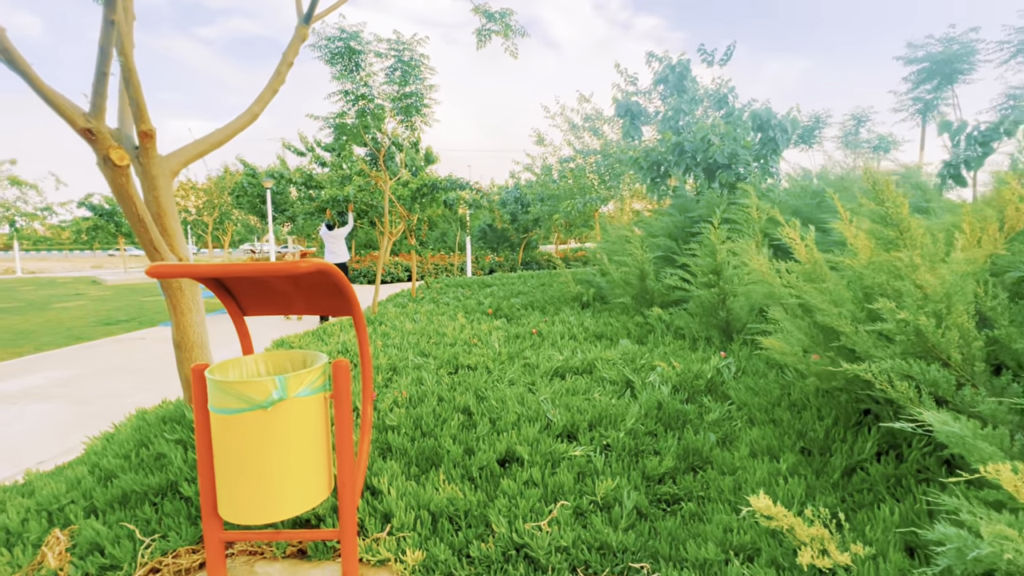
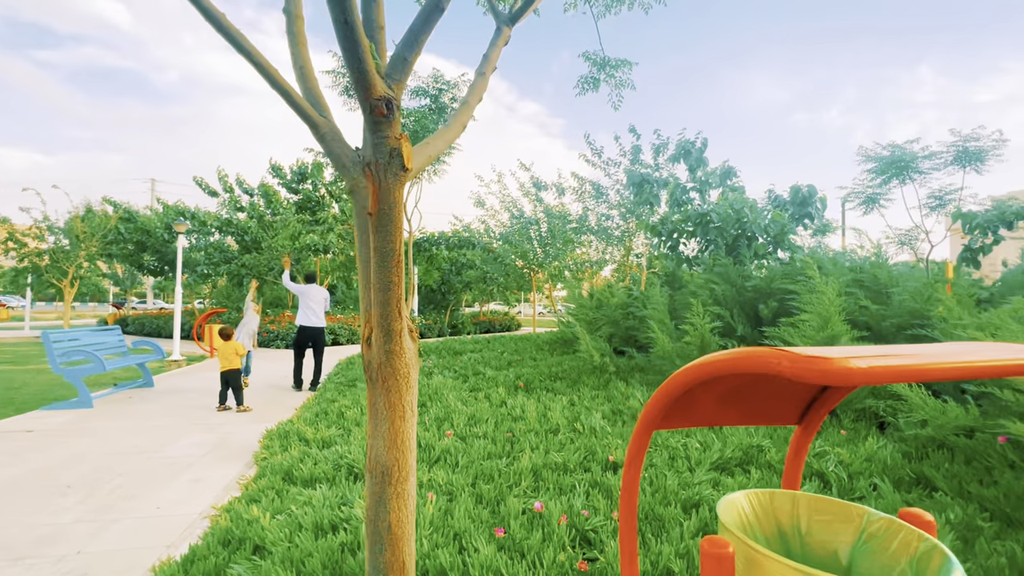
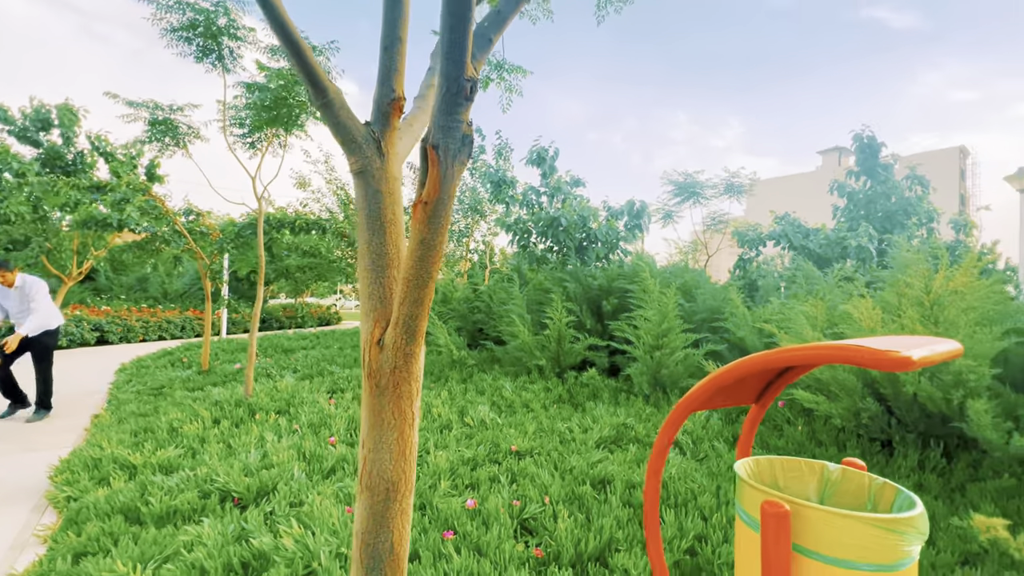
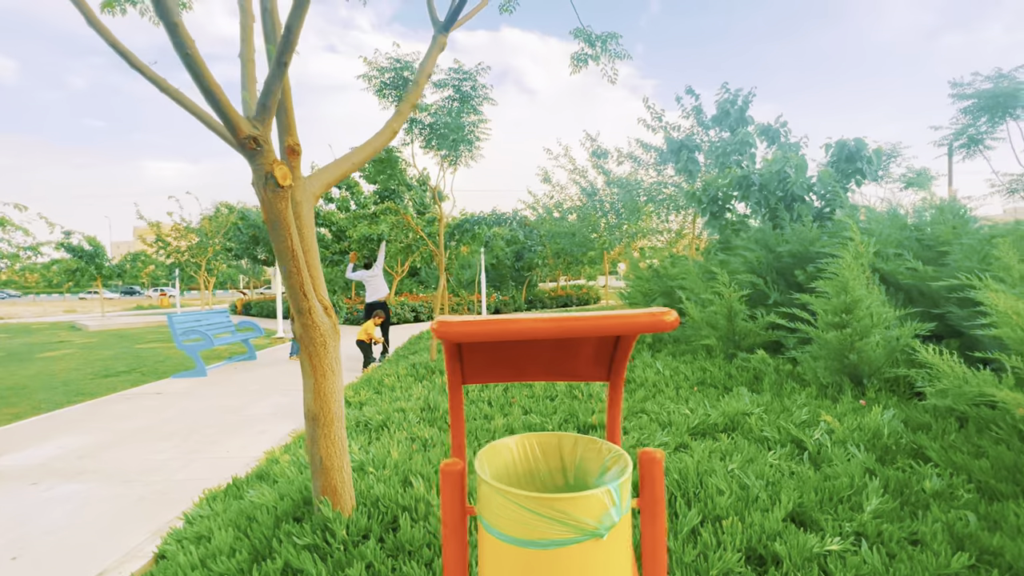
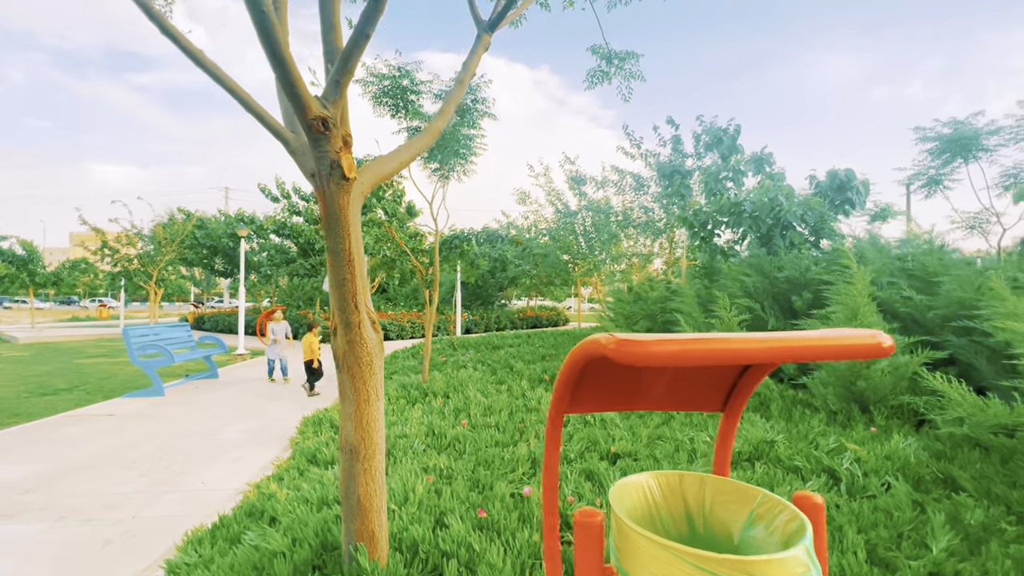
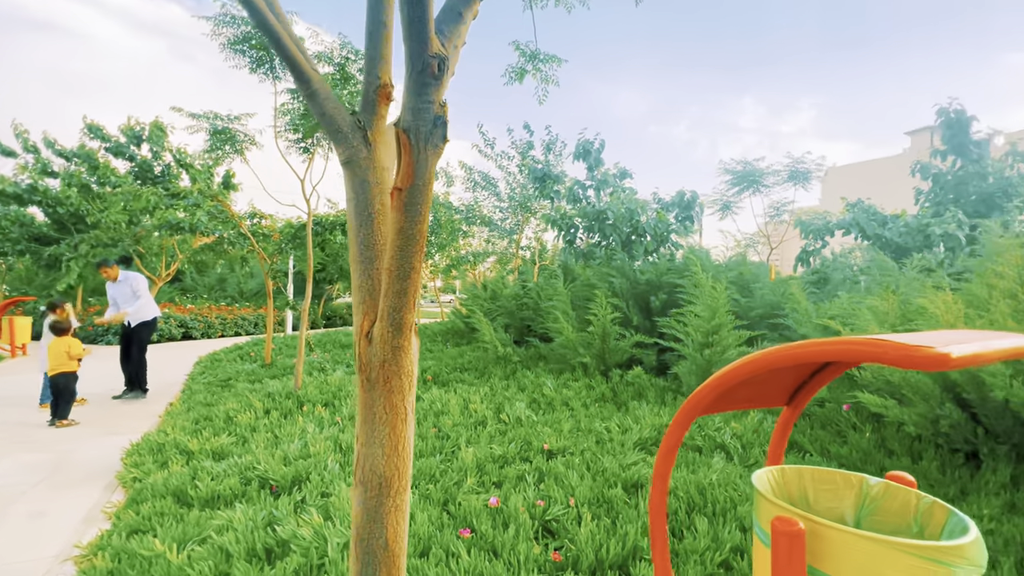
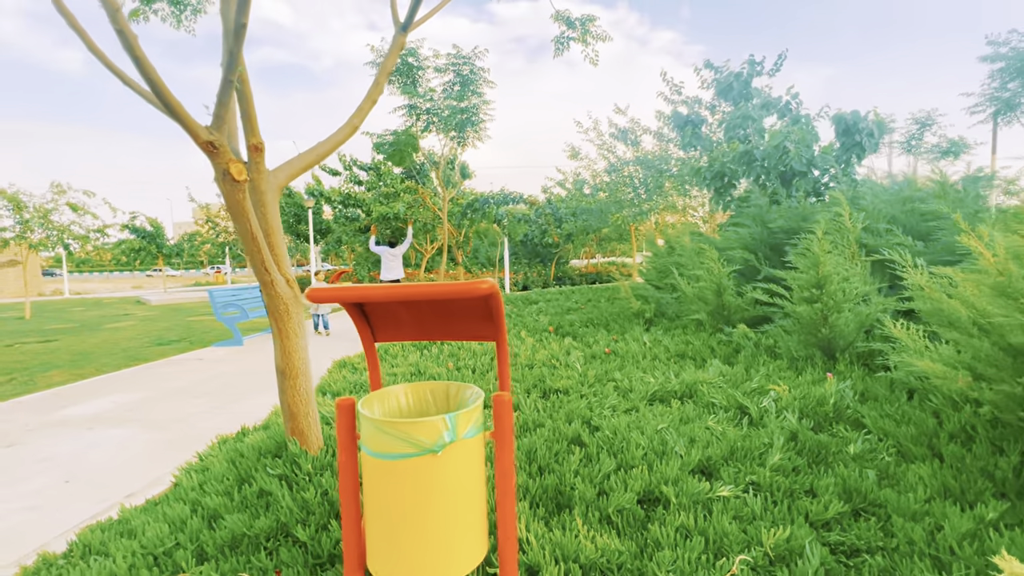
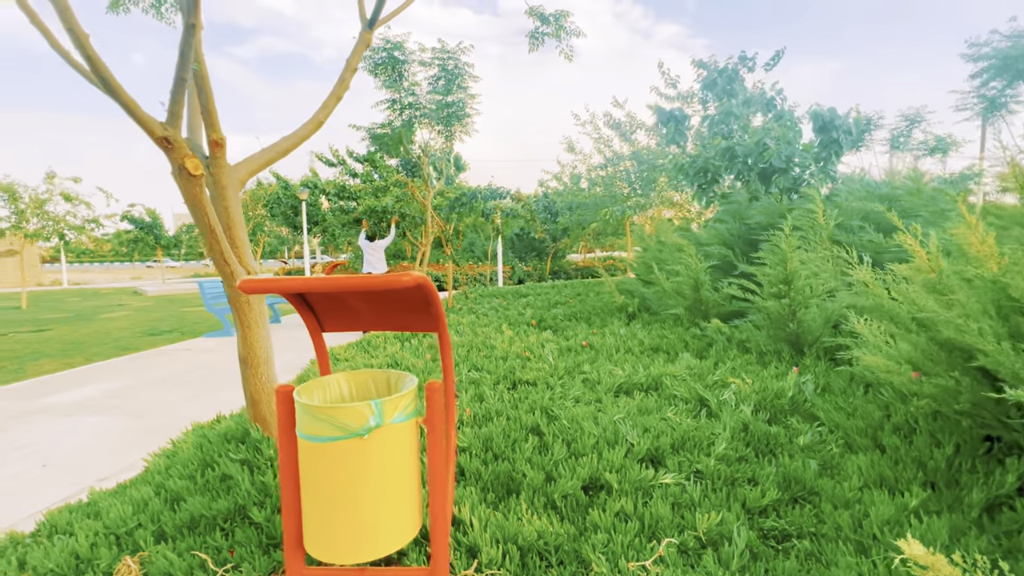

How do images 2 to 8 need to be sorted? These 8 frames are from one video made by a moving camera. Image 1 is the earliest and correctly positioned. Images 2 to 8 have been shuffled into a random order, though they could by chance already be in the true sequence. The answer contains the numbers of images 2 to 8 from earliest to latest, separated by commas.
8, 7, 4, 5, 2, 6, 3
